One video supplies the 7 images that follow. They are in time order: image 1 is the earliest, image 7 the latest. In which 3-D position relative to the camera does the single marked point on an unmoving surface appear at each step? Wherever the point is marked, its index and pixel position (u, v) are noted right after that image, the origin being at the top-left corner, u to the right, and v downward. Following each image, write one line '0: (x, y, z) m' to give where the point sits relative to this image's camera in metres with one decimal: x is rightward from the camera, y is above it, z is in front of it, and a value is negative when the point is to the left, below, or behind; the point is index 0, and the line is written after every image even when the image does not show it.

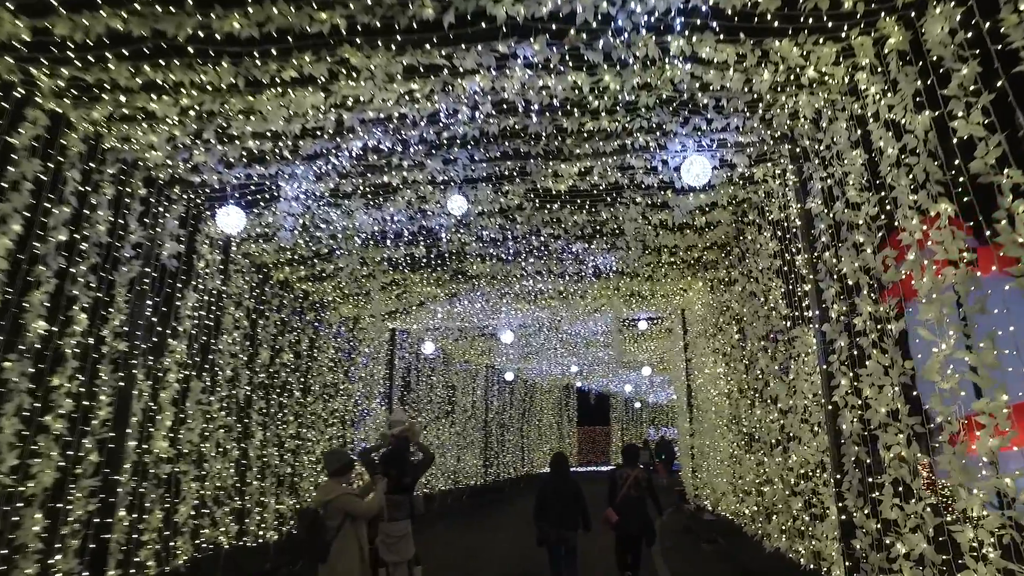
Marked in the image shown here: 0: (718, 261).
0: (+1.8, +0.2, +6.2) m
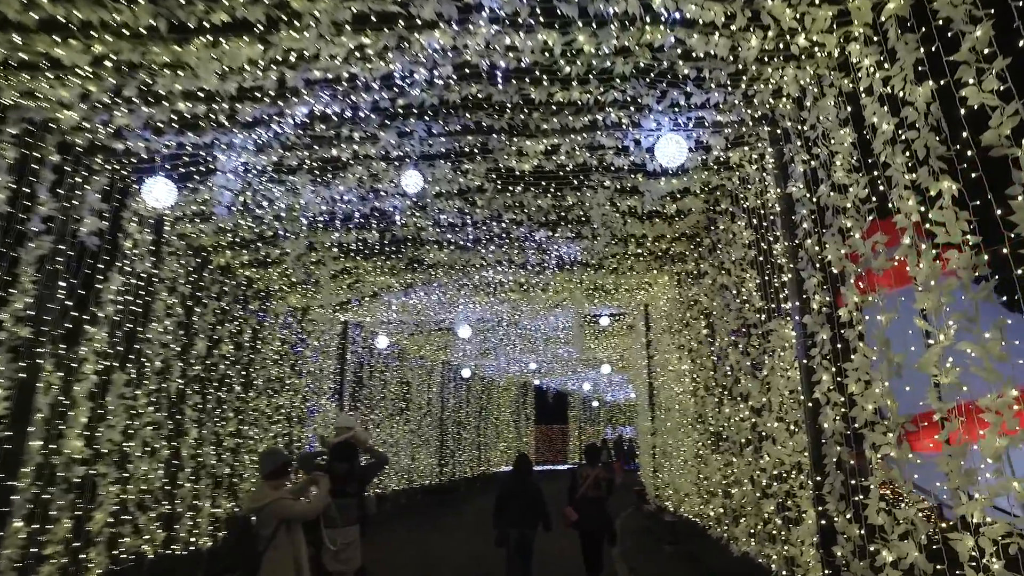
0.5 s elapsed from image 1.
0: (+1.5, +0.3, +5.9) m
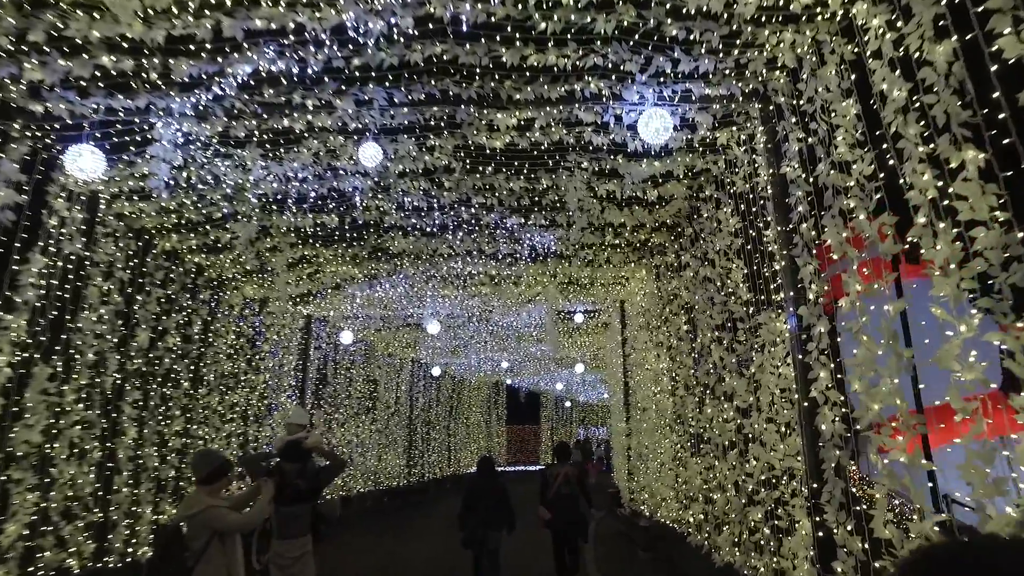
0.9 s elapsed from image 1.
0: (+1.3, +0.4, +5.6) m
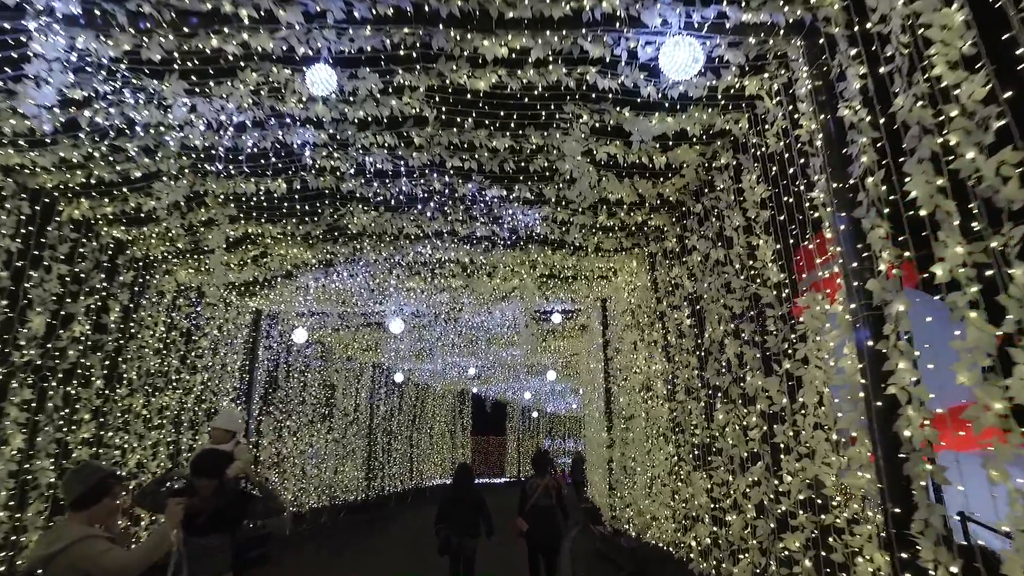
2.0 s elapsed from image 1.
0: (+1.1, +0.4, +4.9) m
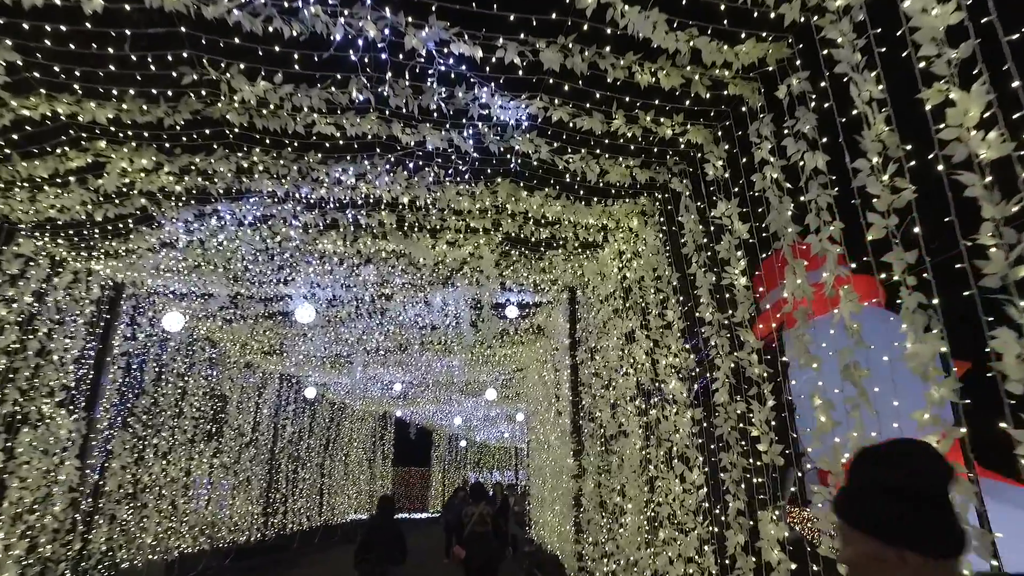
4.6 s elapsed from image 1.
0: (+1.0, +0.7, +3.4) m
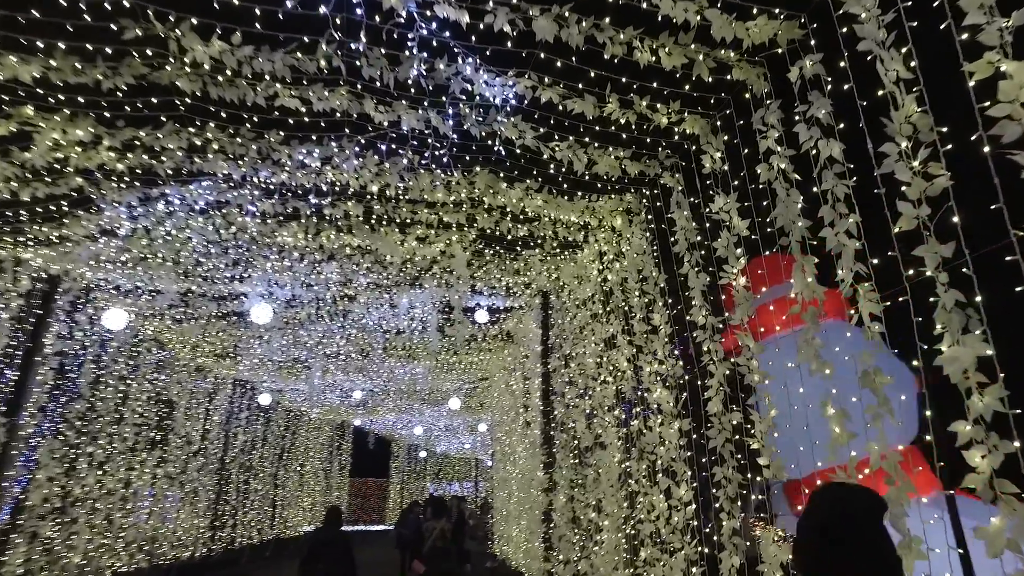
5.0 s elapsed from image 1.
0: (+0.9, +0.7, +3.1) m
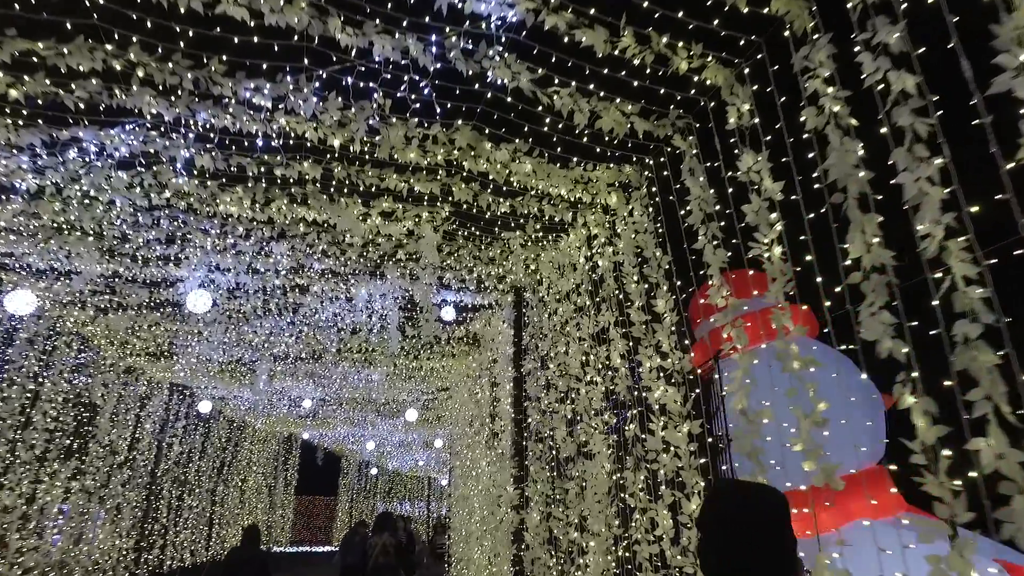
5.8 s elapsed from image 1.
0: (+0.9, +0.8, +2.7) m
